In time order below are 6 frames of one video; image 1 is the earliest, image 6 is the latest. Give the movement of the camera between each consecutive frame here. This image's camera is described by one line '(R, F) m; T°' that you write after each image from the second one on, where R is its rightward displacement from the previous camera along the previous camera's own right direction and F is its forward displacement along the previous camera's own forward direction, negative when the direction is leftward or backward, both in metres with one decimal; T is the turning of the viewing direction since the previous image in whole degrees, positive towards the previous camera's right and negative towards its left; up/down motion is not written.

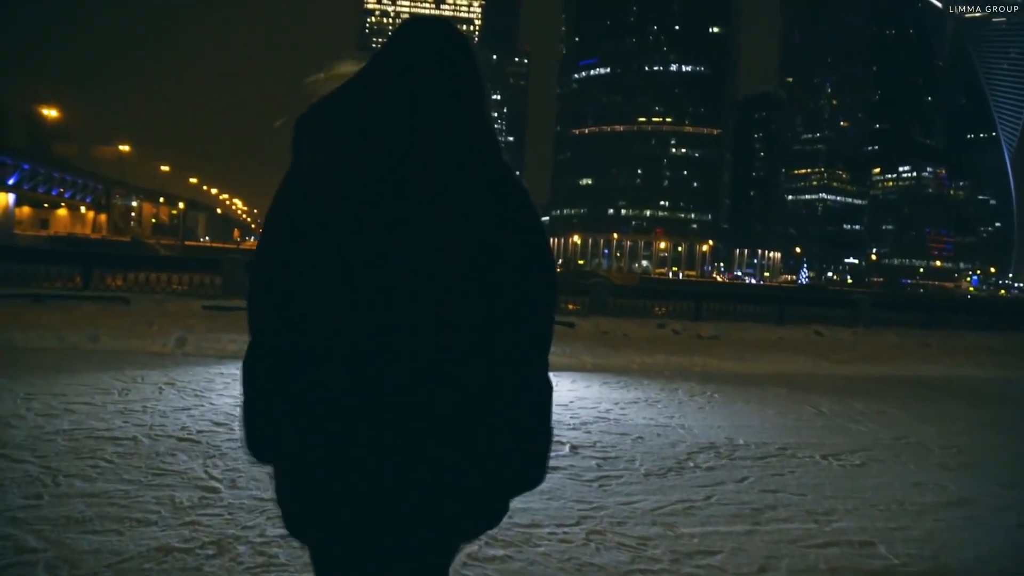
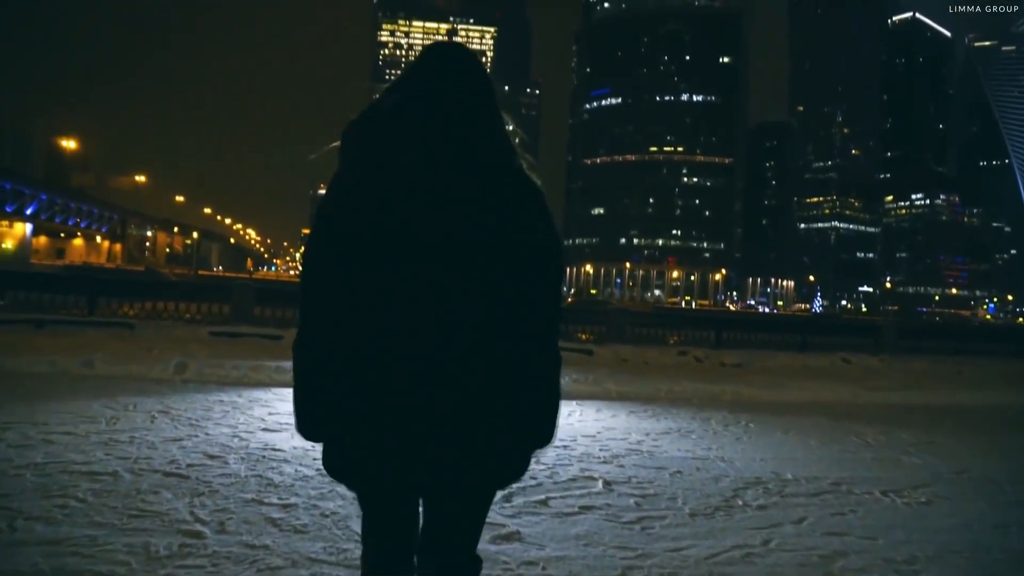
(-0.1, +0.6) m; -1°
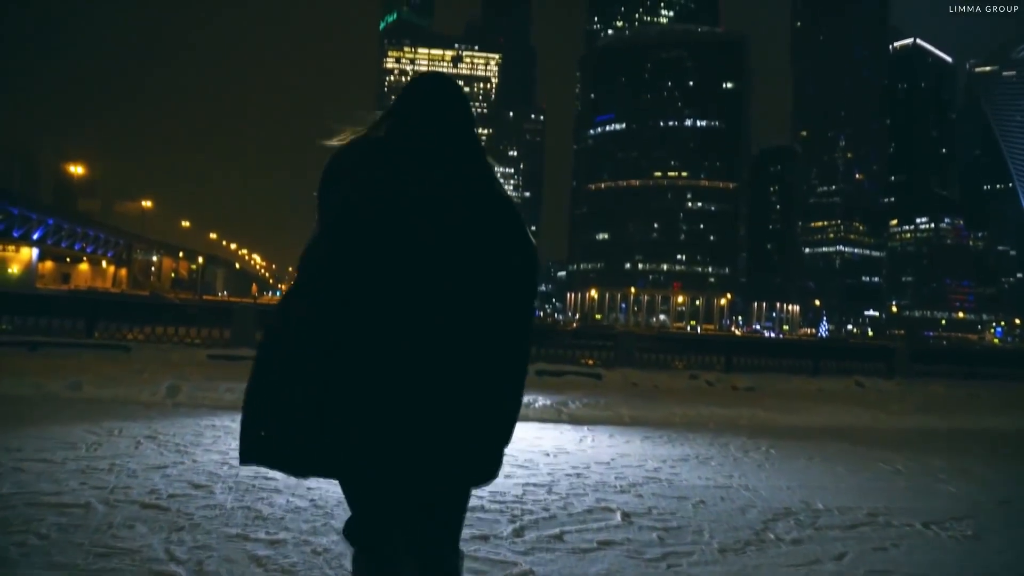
(0.0, +0.4) m; 0°
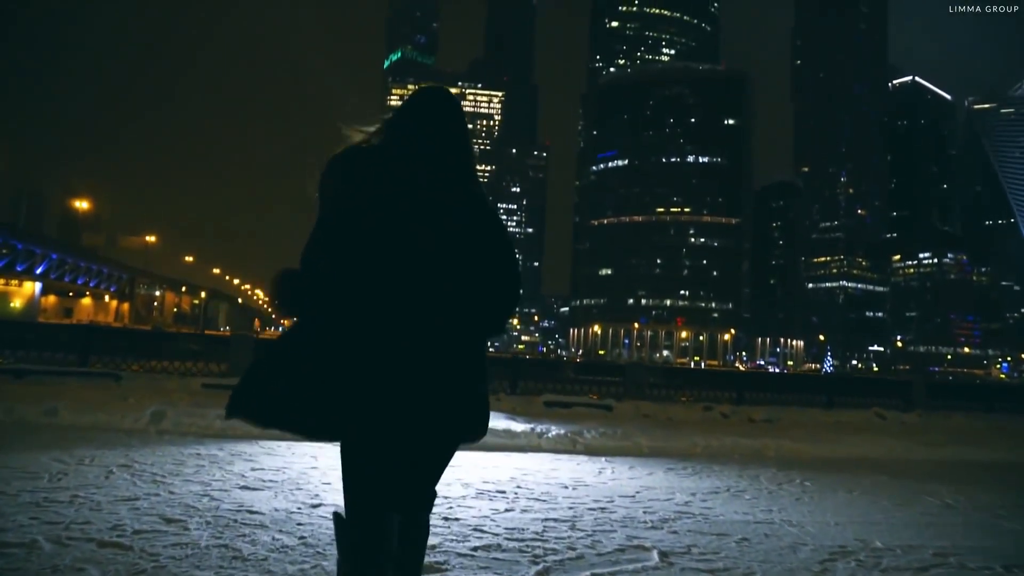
(-0.1, +0.6) m; 0°
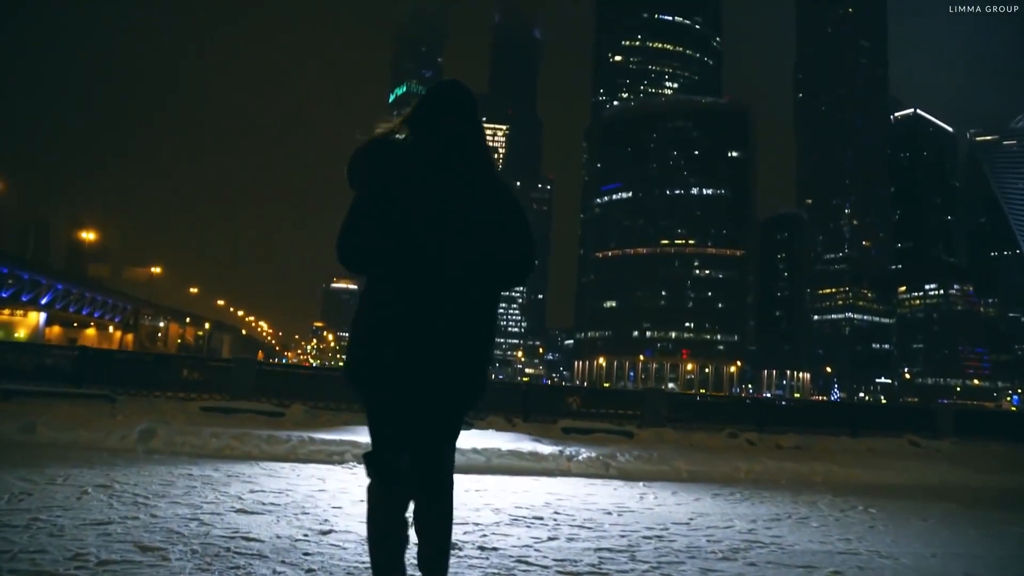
(-0.2, +0.8) m; 0°
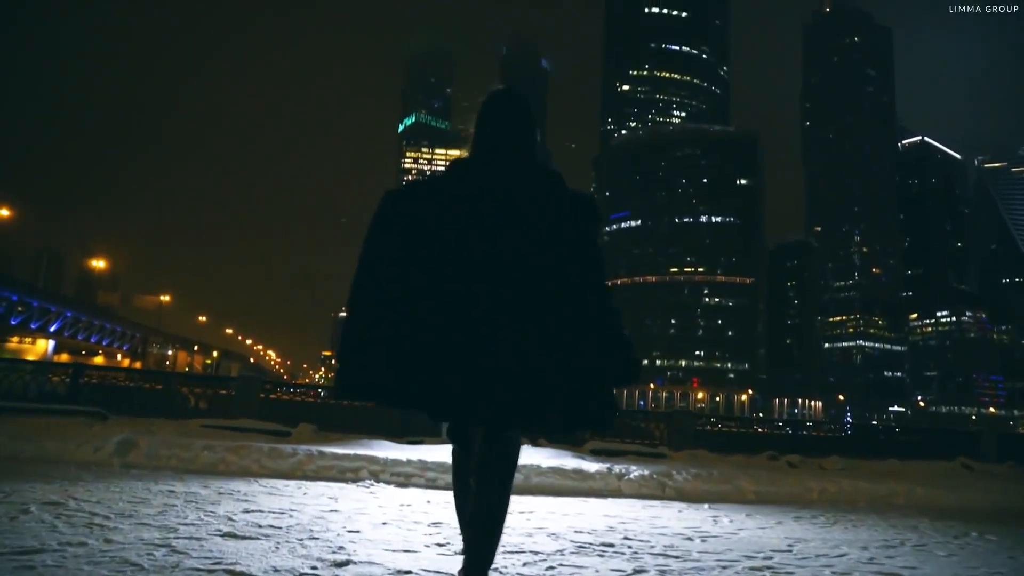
(-0.2, +1.1) m; -1°
